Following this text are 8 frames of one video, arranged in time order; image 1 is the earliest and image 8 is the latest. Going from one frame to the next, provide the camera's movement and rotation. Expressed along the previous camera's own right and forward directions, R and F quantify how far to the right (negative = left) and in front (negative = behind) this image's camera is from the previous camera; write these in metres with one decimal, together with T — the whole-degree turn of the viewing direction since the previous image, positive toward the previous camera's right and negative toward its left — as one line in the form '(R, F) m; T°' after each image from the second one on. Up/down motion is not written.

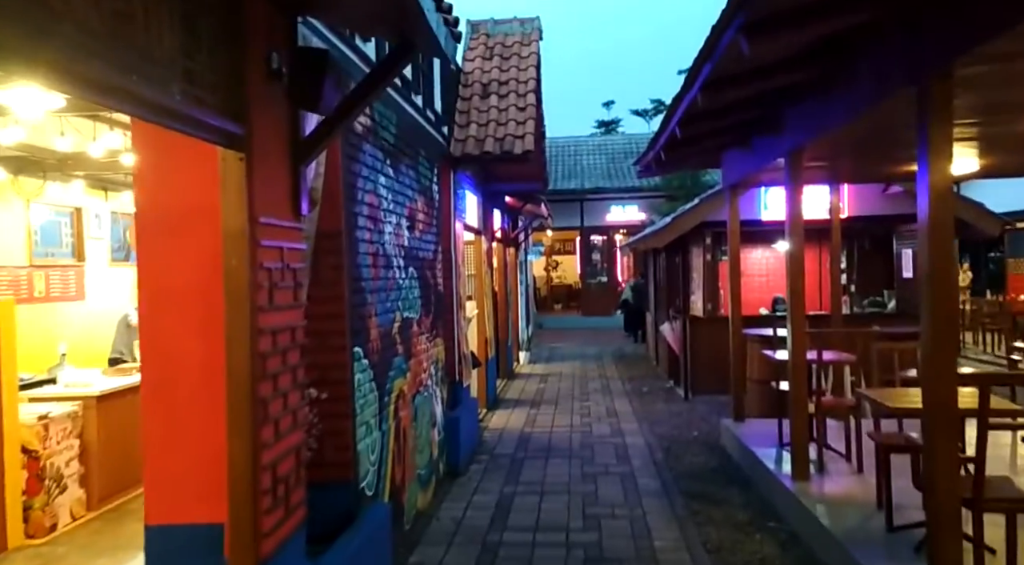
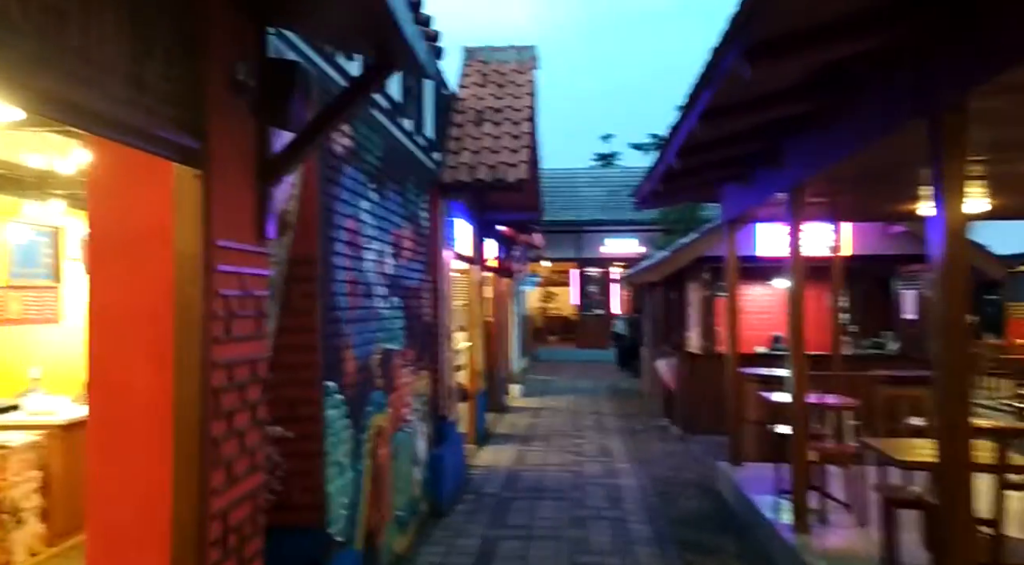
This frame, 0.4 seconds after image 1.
(+0.1, +0.3) m; 0°
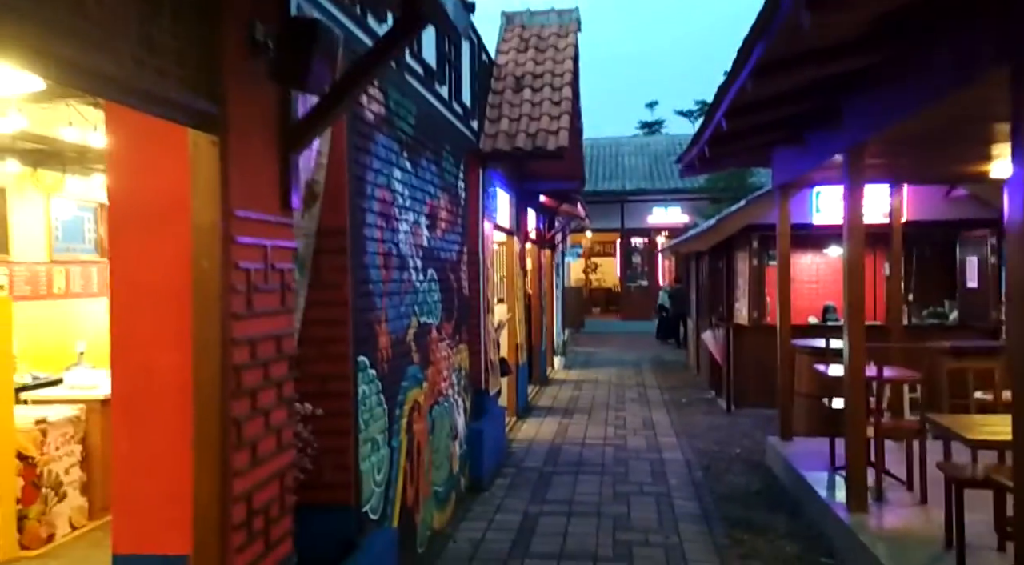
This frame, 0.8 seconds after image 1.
(0.0, +0.2) m; -3°
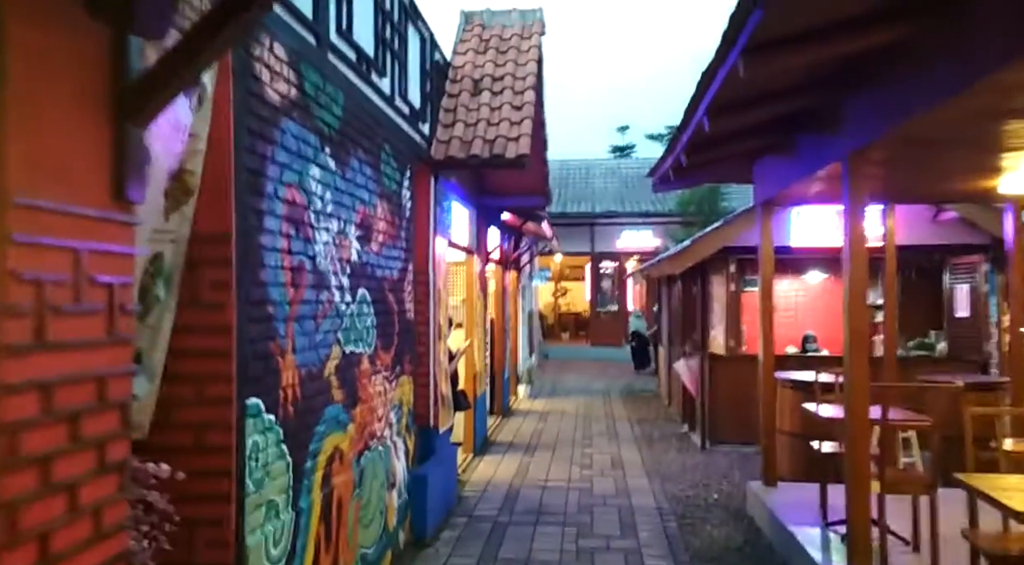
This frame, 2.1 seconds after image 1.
(+0.2, +0.9) m; +2°
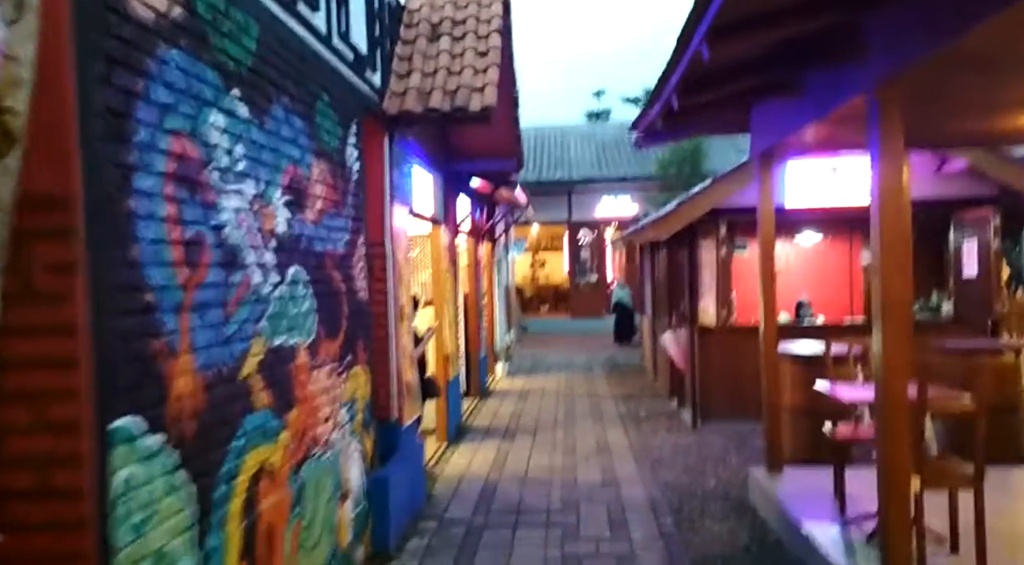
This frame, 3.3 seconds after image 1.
(+0.1, +0.9) m; +1°
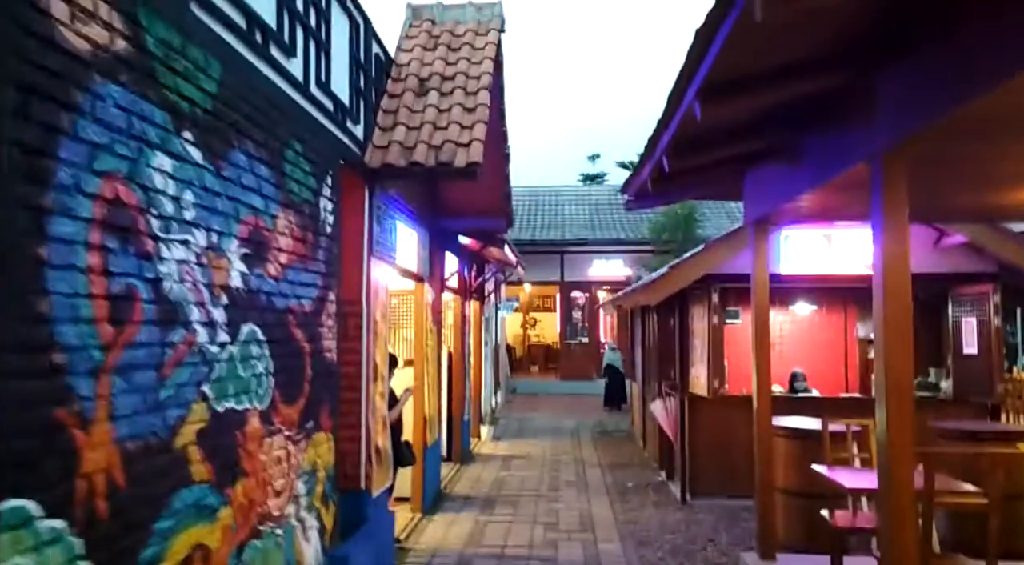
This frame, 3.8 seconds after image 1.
(+0.1, +0.3) m; 0°
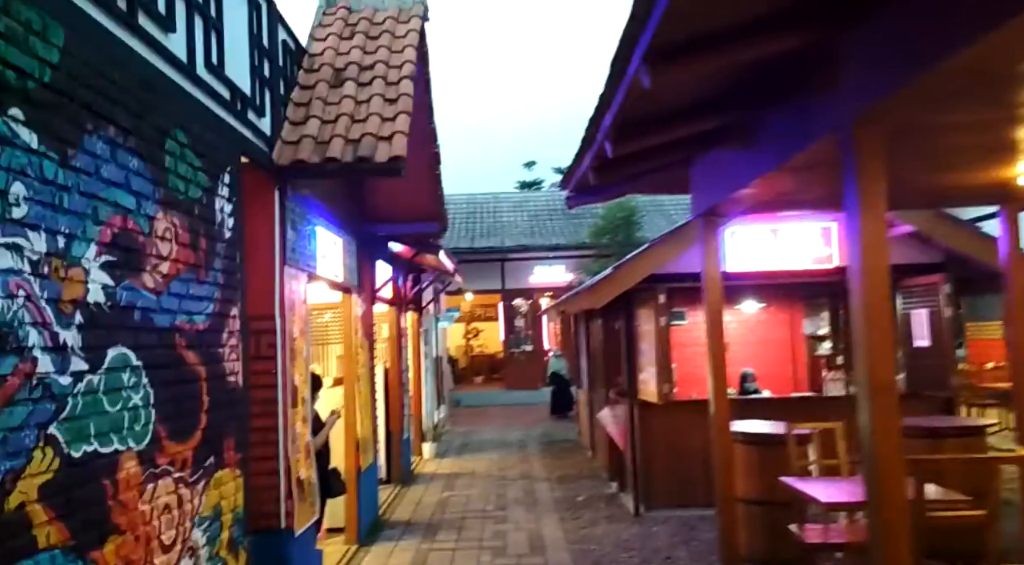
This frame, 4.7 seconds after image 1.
(+0.1, +0.6) m; +4°
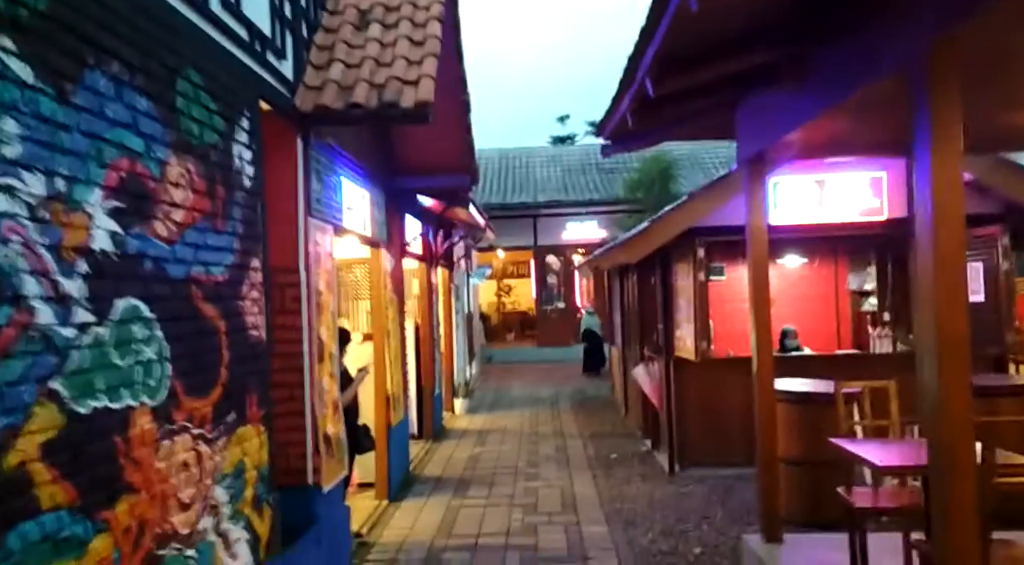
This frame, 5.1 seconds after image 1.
(0.0, +0.2) m; -2°
